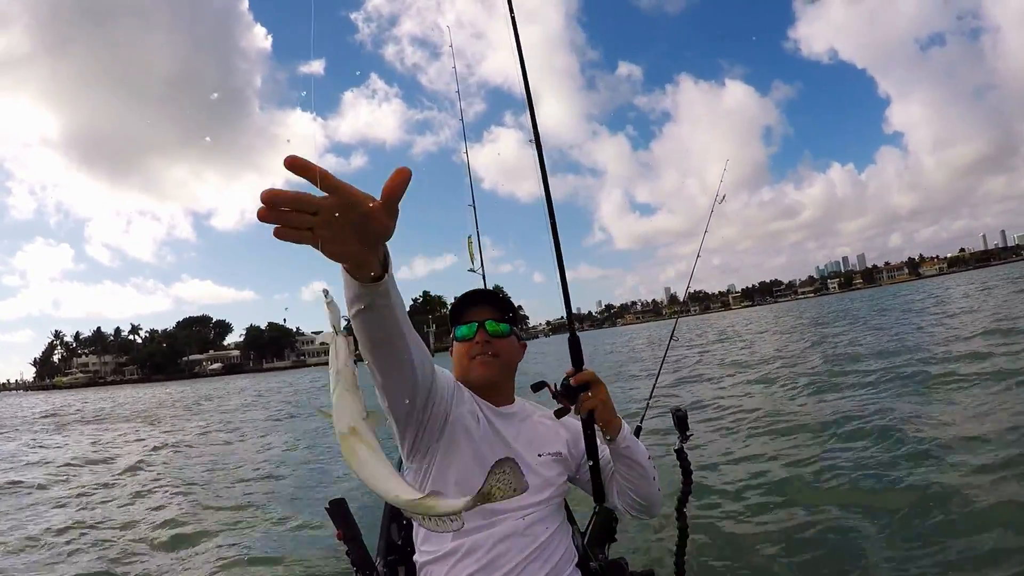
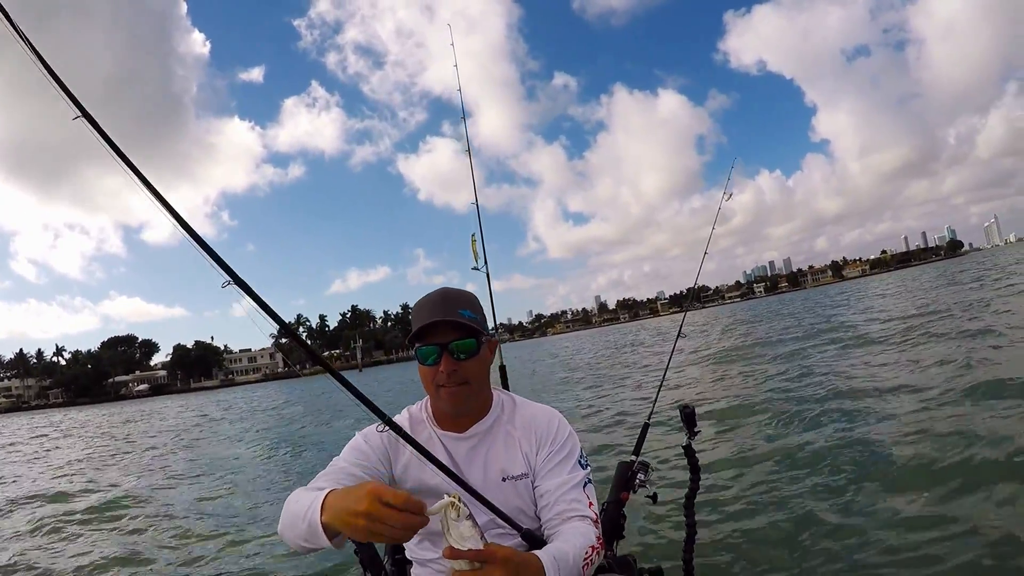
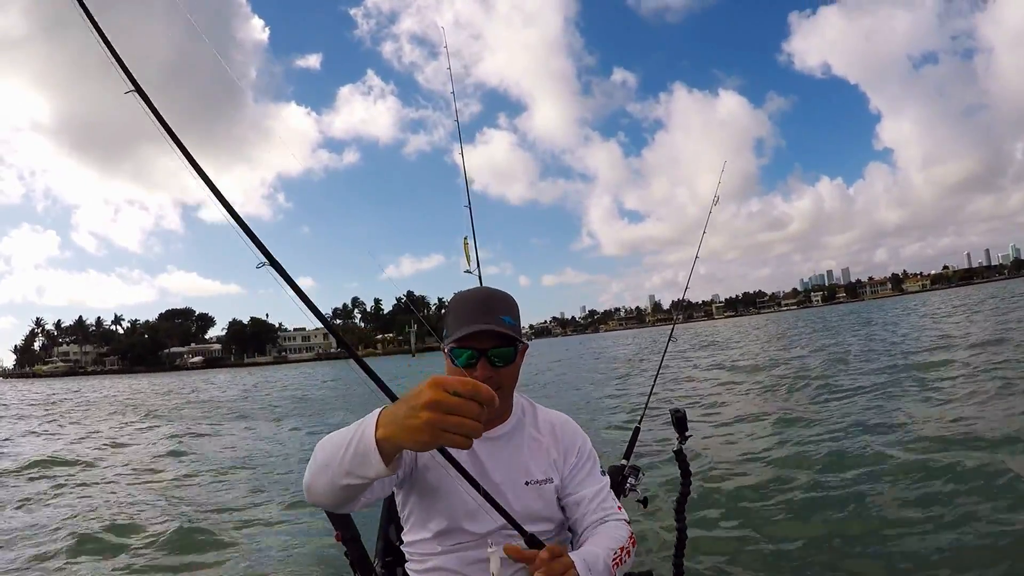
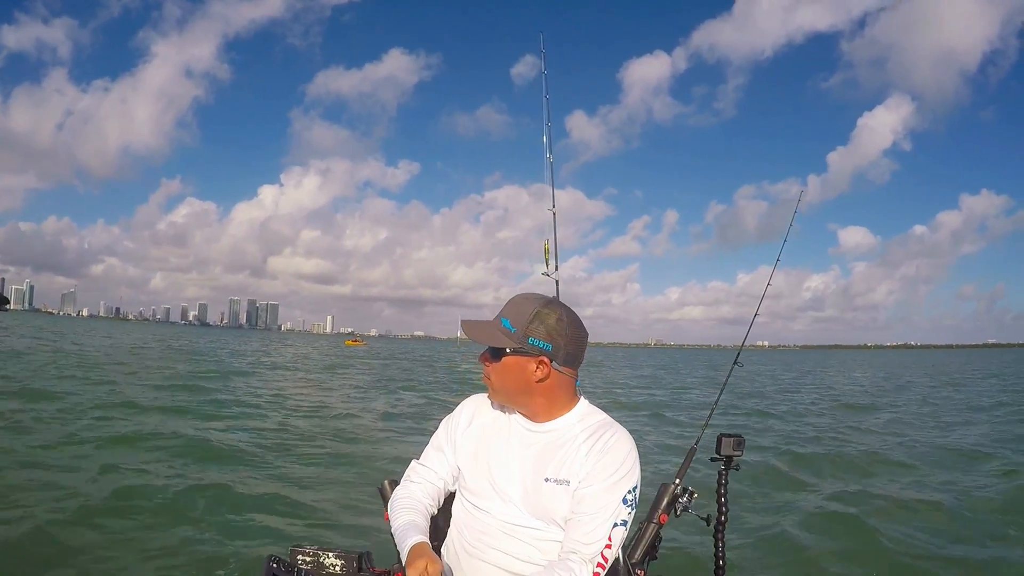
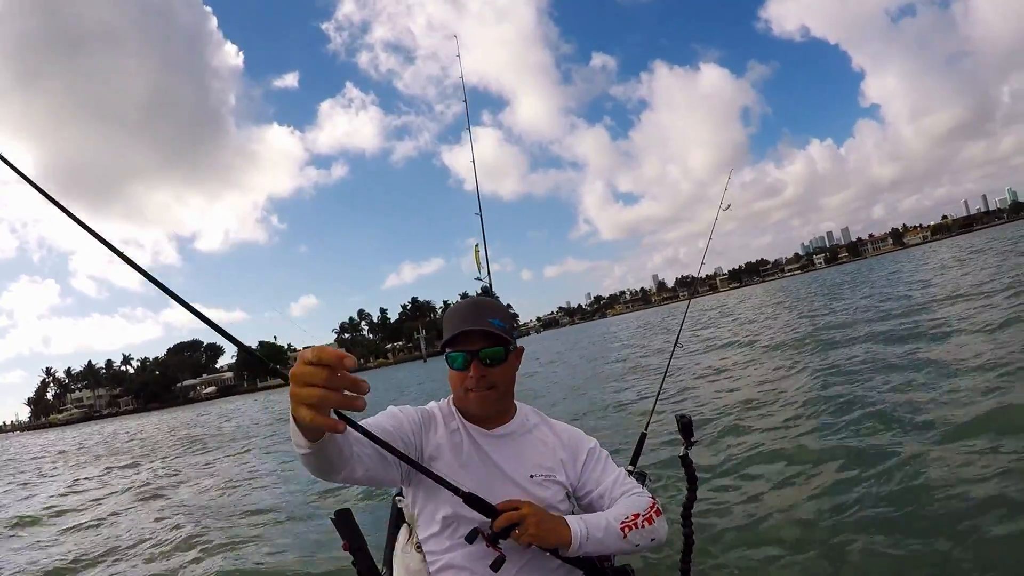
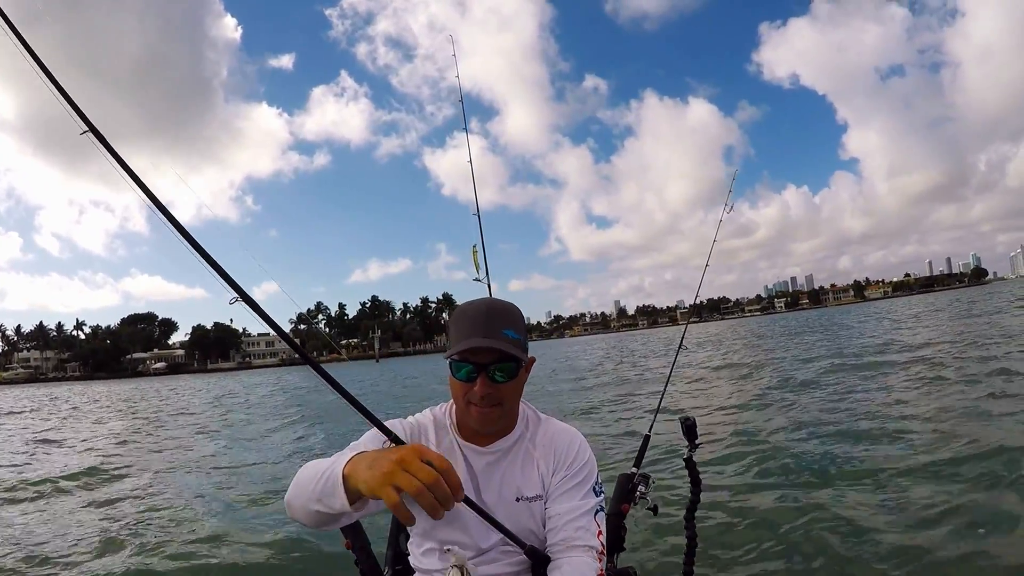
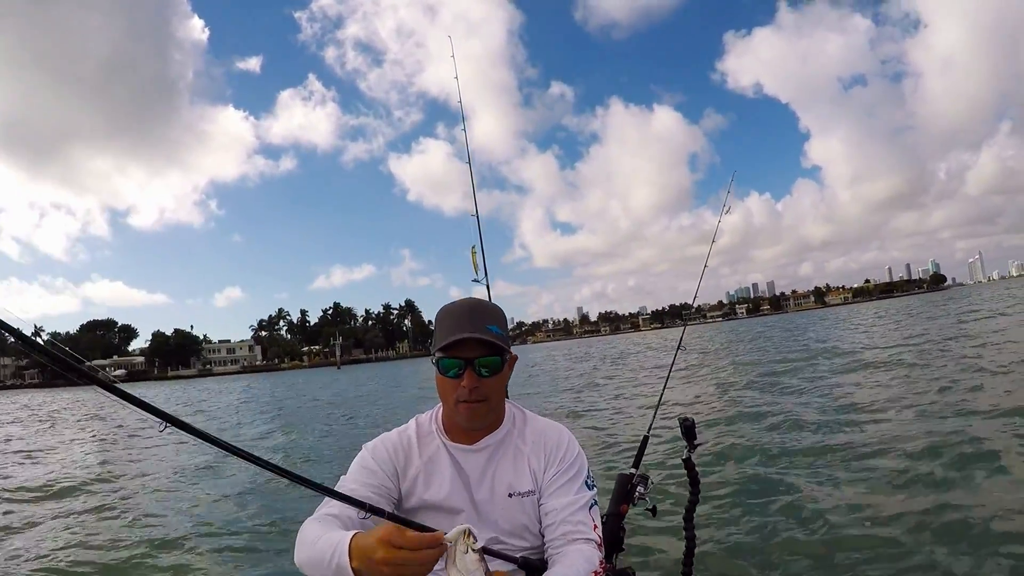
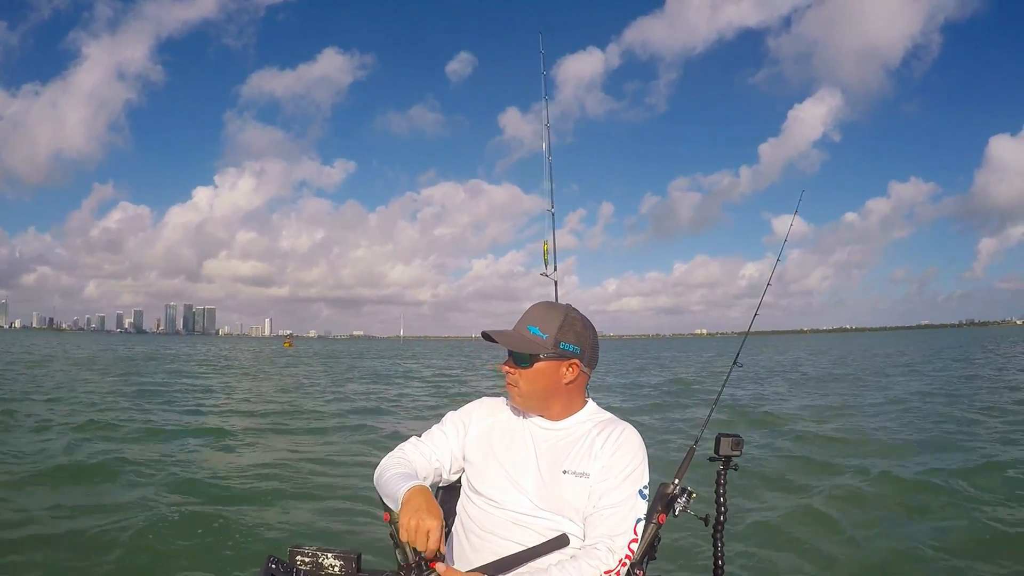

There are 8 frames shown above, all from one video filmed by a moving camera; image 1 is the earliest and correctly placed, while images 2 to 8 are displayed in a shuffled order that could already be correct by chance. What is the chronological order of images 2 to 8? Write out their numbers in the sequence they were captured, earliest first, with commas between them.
5, 3, 6, 2, 7, 4, 8
